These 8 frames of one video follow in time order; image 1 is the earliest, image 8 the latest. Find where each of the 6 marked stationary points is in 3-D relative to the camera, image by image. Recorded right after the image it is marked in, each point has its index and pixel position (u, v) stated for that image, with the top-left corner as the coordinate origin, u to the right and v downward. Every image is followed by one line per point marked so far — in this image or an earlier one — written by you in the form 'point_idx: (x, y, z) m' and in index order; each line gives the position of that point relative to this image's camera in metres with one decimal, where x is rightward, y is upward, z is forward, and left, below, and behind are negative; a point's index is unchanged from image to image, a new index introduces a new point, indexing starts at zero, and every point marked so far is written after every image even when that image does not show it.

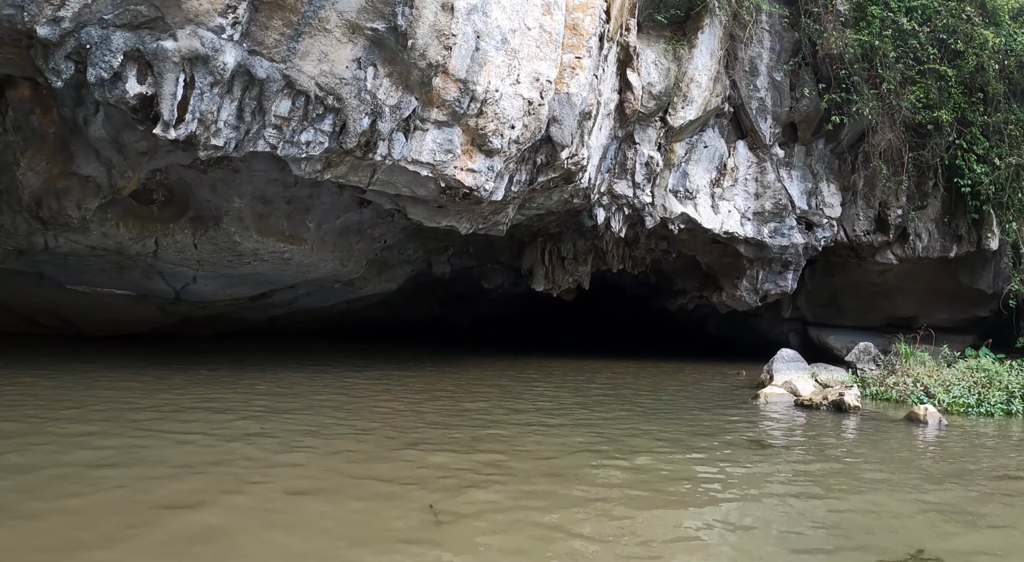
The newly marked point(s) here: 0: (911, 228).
0: (+6.7, +0.9, +12.2) m
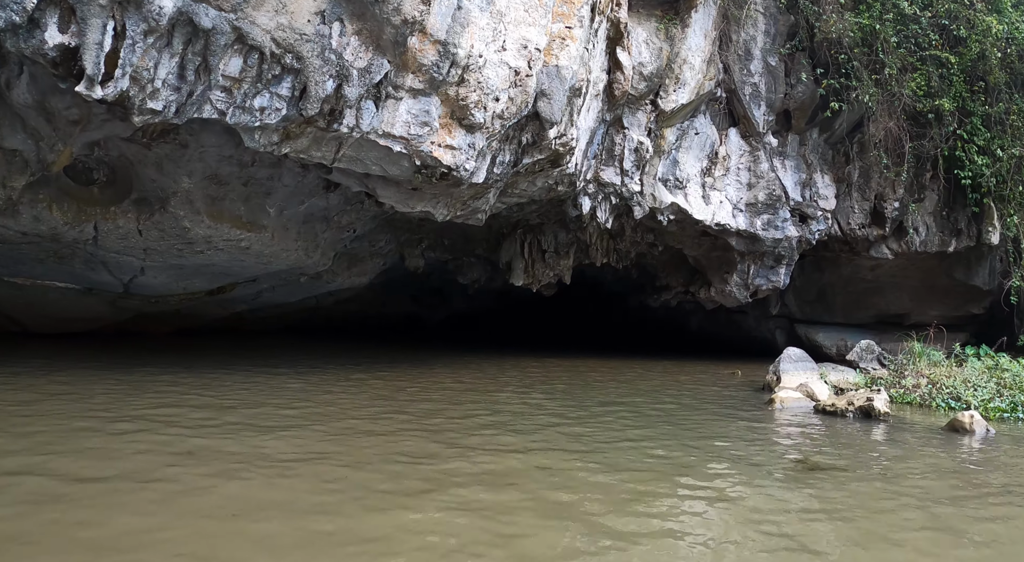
0: (+6.4, +1.0, +11.7) m
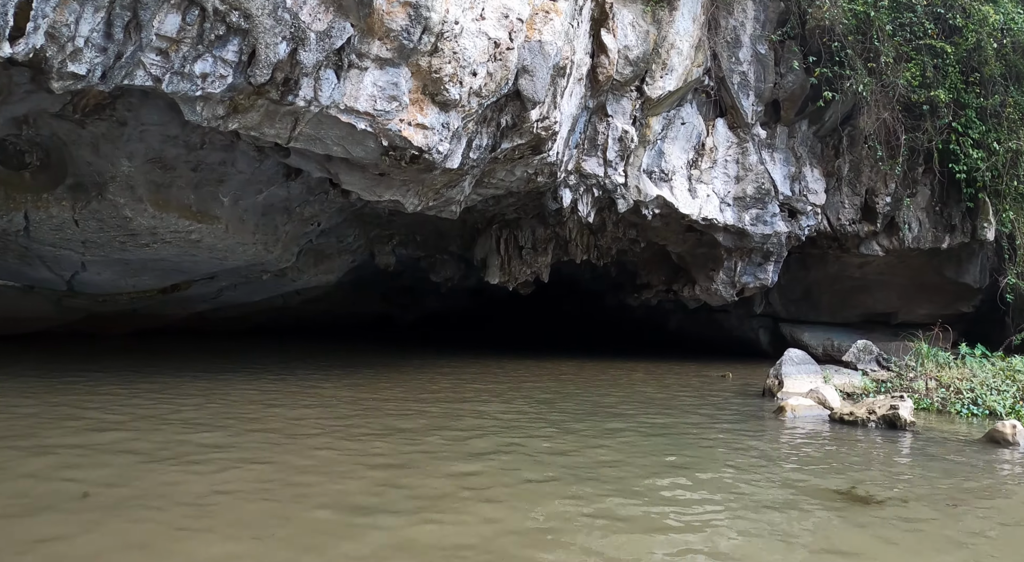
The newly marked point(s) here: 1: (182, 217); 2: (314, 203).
0: (+6.0, +1.0, +11.3) m
1: (-3.2, +0.6, +7.1) m
2: (-2.2, +0.9, +8.2) m
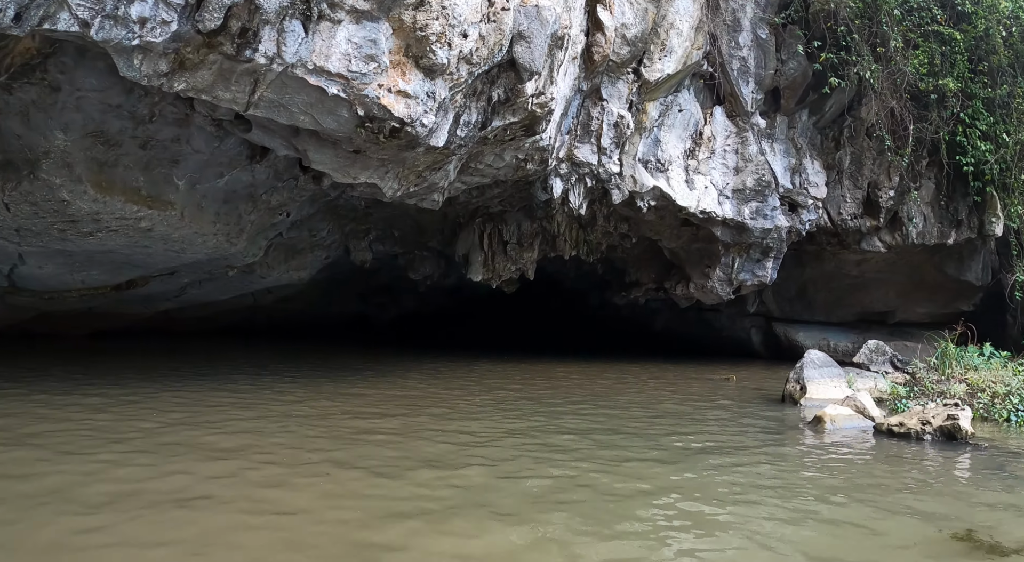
0: (+5.8, +1.0, +10.8) m
1: (-3.3, +0.7, +6.3) m
2: (-2.4, +0.9, +7.5) m
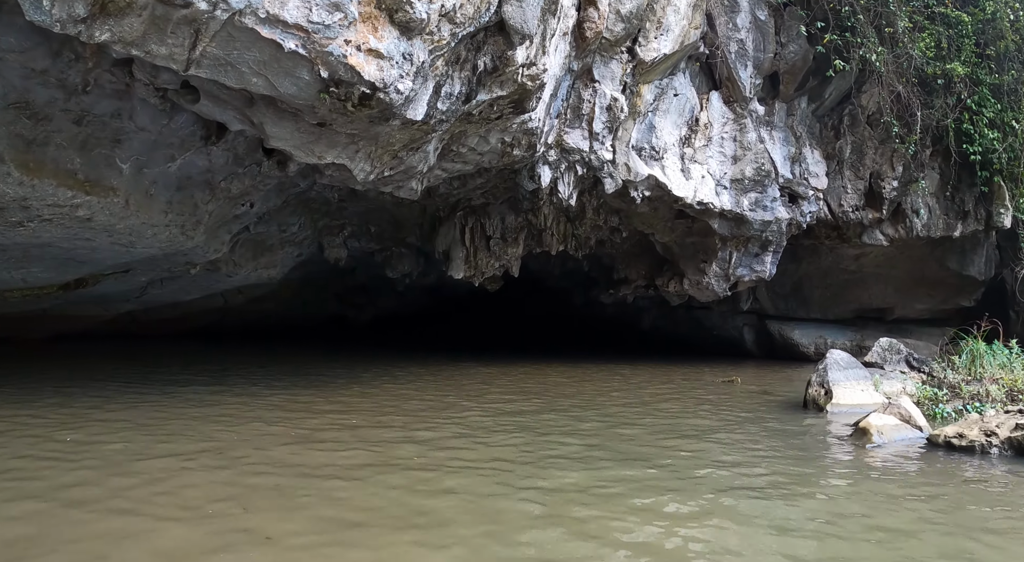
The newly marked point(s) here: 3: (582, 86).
0: (+5.6, +1.1, +10.3) m
1: (-3.4, +0.7, +5.5) m
2: (-2.5, +1.0, +6.7) m
3: (+0.8, +2.1, +7.8) m
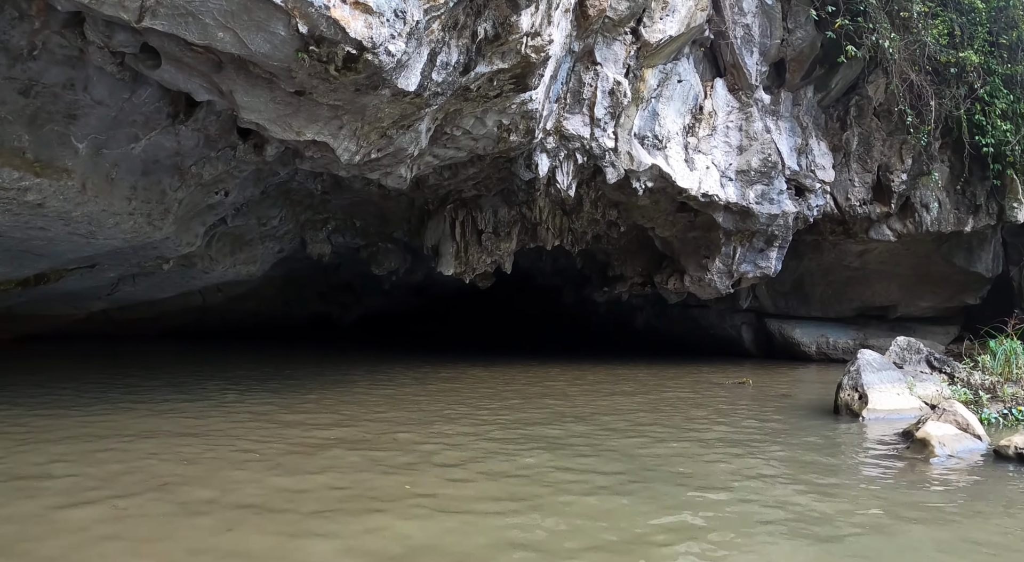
0: (+5.5, +1.1, +9.9) m
1: (-3.4, +0.8, +4.9) m
2: (-2.5, +1.0, +6.2) m
3: (+0.7, +2.1, +7.3) m
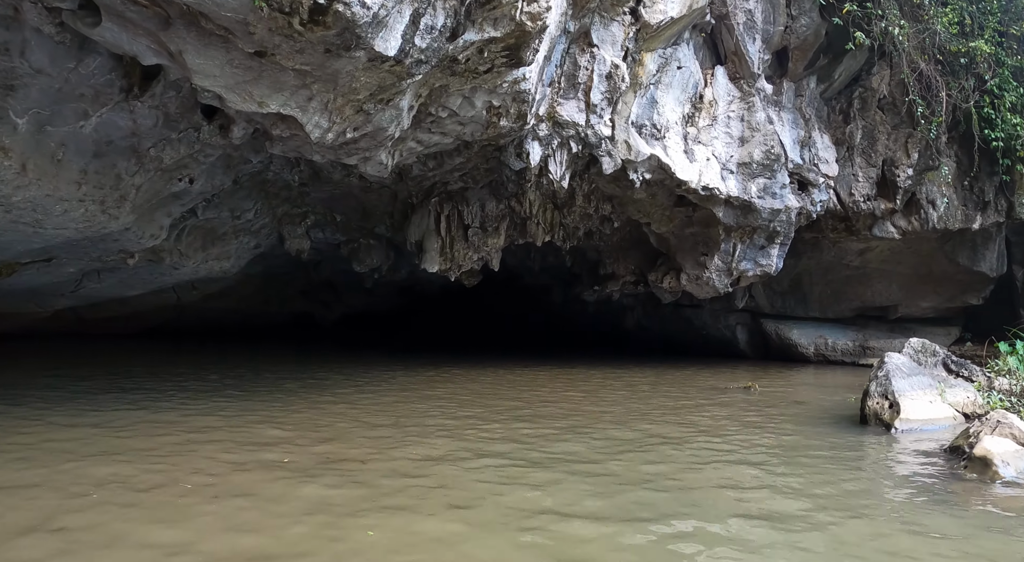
0: (+5.4, +1.1, +9.5) m
1: (-3.4, +0.8, +4.4) m
2: (-2.6, +1.1, +5.6) m
3: (+0.6, +2.2, +6.8) m
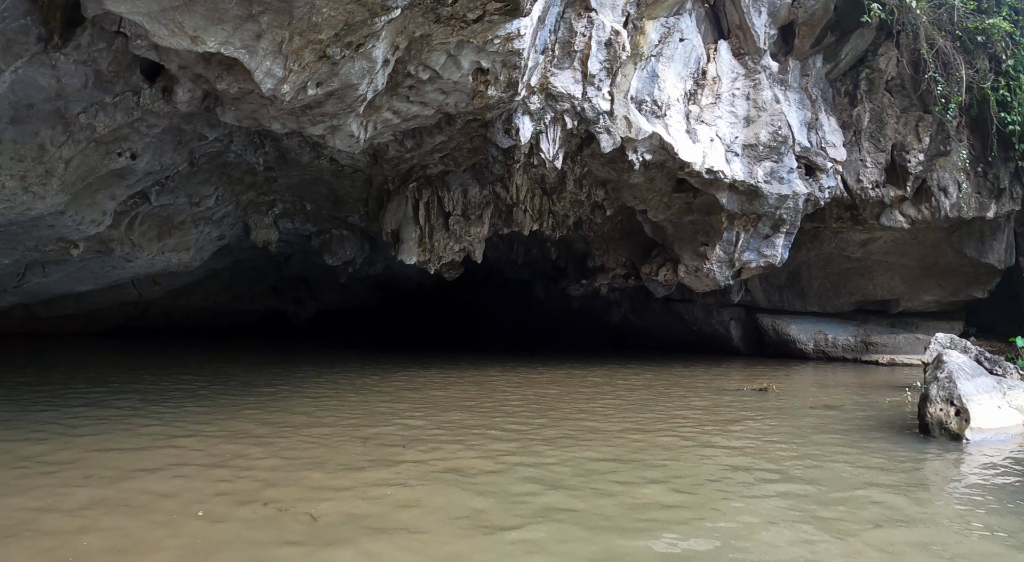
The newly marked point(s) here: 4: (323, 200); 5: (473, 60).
0: (+5.2, +1.2, +8.9) m
1: (-3.4, +0.9, +3.5) m
2: (-2.6, +1.1, +4.8) m
3: (+0.5, +2.3, +6.1) m
4: (-2.5, +1.1, +9.6) m
5: (-0.3, +1.5, +4.7) m
